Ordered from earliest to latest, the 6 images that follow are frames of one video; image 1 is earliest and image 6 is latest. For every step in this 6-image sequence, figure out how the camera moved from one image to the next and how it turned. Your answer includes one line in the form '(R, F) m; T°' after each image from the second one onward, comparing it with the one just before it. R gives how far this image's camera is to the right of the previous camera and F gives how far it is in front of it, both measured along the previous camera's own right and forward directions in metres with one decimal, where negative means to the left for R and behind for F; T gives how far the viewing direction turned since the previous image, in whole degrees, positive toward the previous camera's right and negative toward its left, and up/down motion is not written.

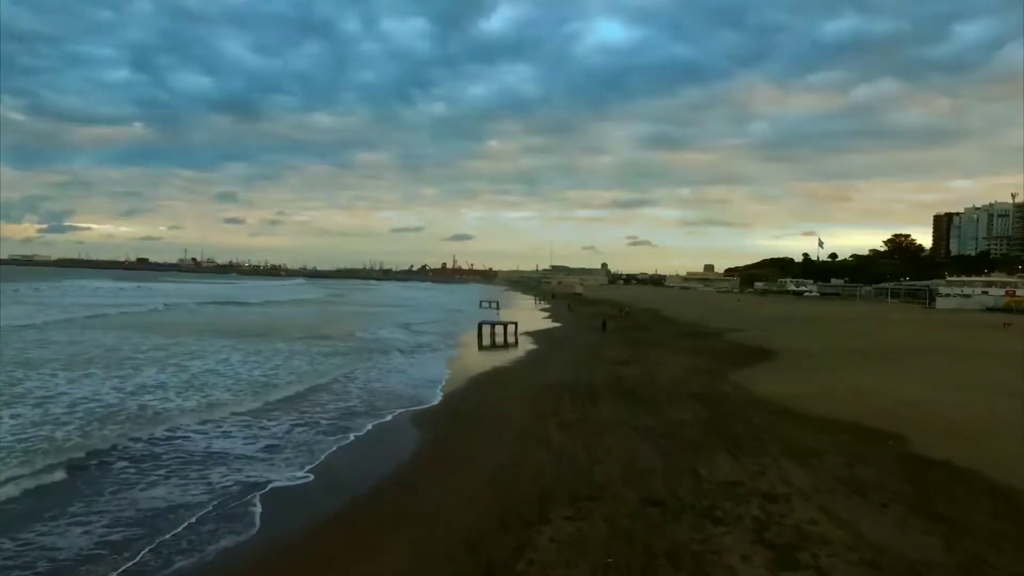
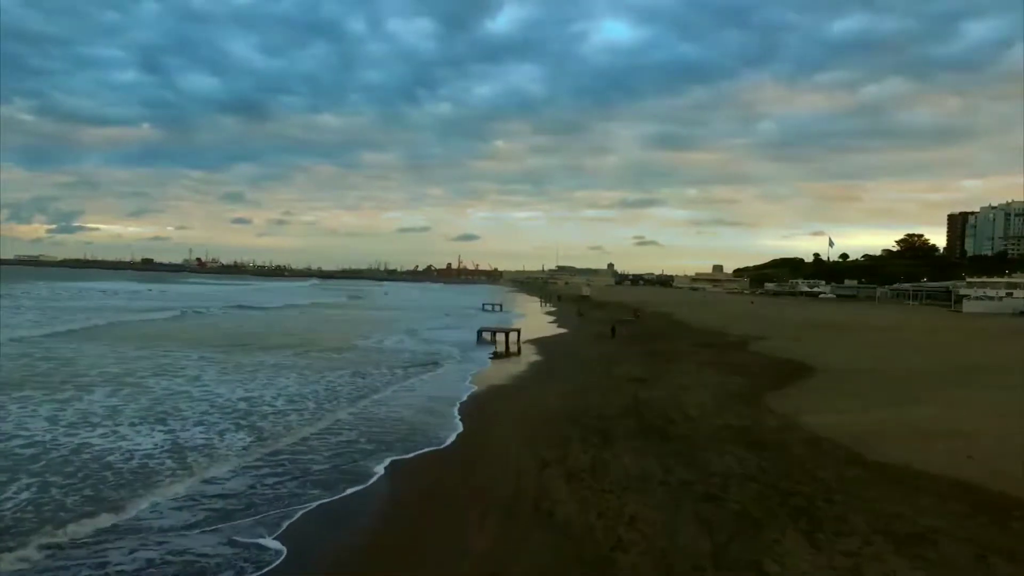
(+0.1, +2.3) m; 0°
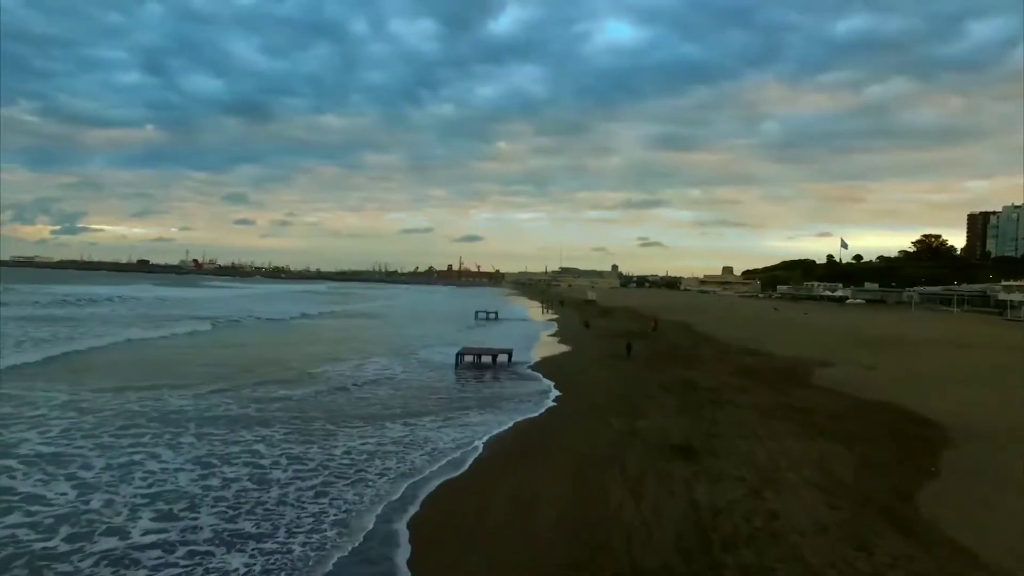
(+0.3, +5.4) m; 0°
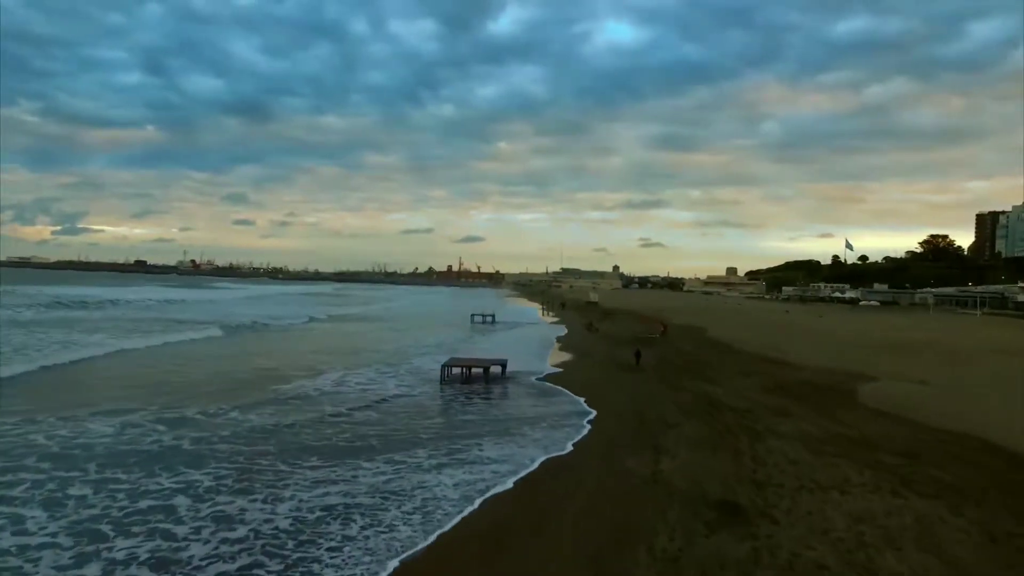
(+0.1, +2.3) m; 0°
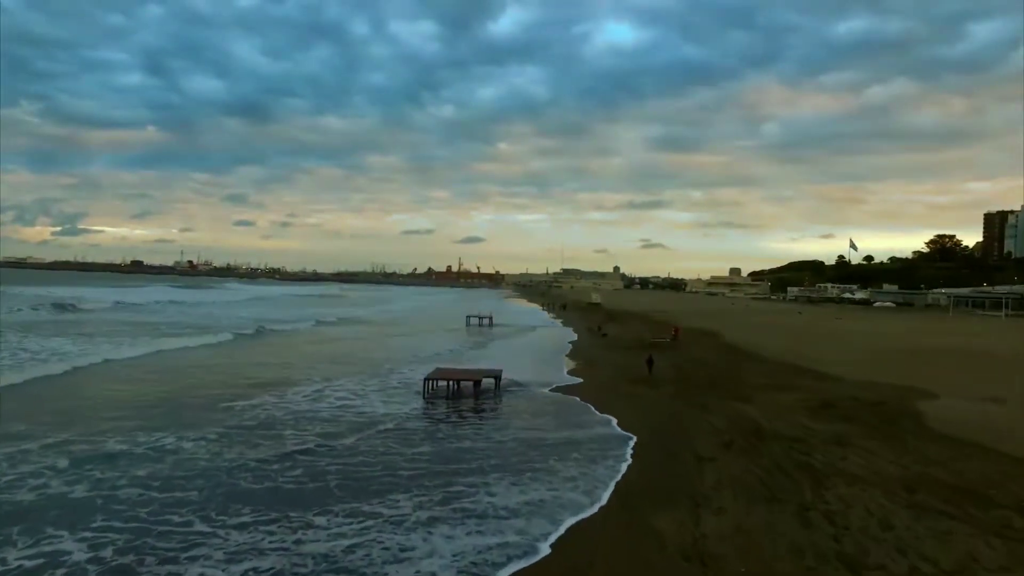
(+0.1, +2.4) m; 0°
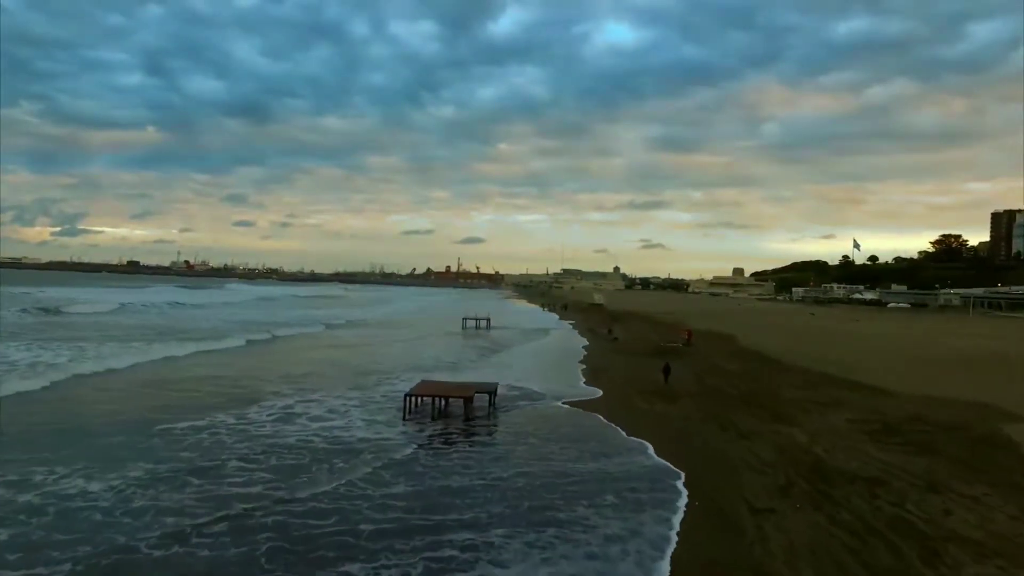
(0.0, +2.2) m; 0°
